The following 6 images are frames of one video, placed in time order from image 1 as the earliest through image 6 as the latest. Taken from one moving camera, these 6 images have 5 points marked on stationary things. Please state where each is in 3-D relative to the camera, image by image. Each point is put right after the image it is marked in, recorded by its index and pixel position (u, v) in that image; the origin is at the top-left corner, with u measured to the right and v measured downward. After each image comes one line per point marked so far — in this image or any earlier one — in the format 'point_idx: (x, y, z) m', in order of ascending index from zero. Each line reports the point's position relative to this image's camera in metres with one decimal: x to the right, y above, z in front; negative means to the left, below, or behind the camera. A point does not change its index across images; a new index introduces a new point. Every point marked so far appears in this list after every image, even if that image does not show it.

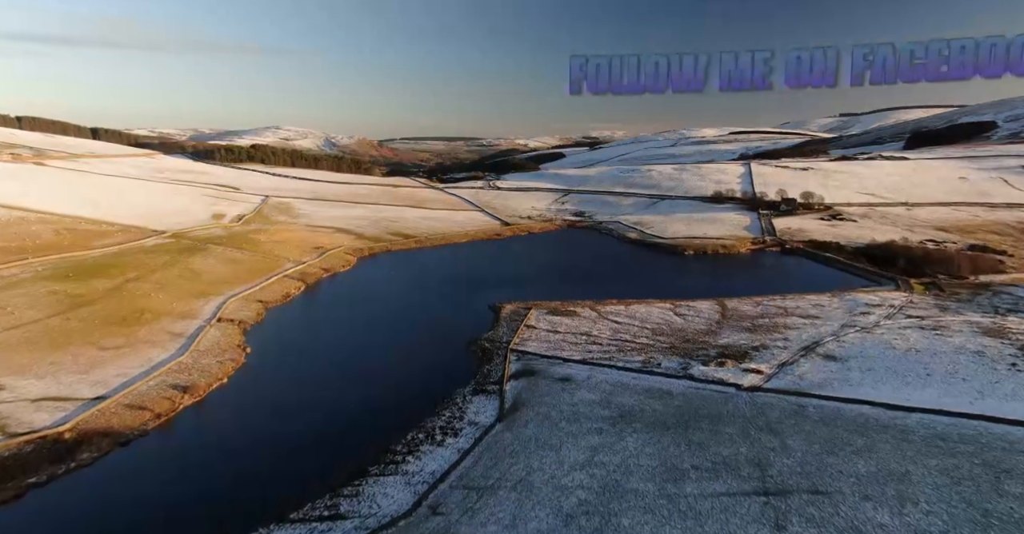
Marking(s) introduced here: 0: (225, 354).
0: (-8.7, -2.6, +15.5) m
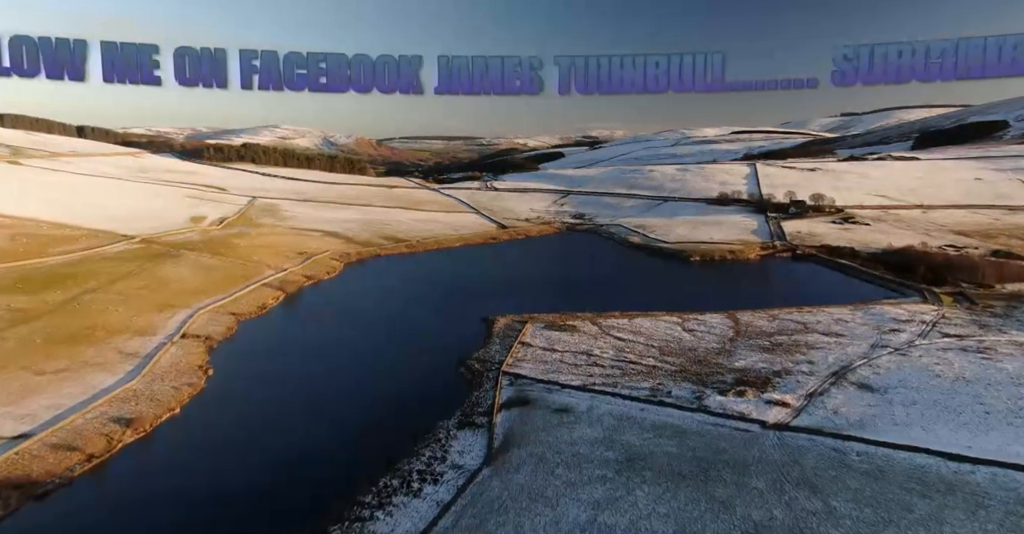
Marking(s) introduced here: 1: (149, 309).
0: (-8.9, -3.0, +13.8) m
1: (-12.7, -1.5, +18.0) m
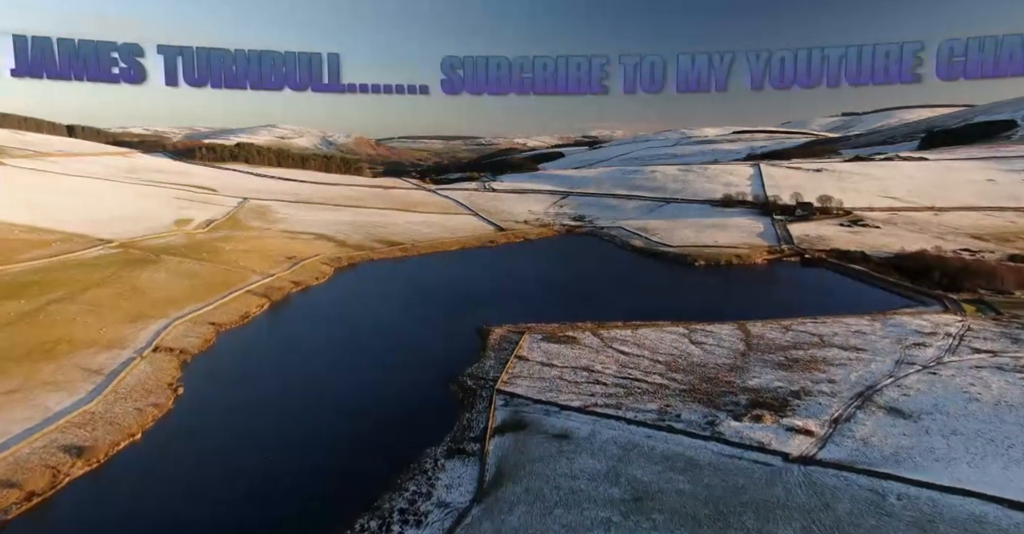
0: (-9.0, -3.3, +12.7) m
1: (-12.9, -1.7, +16.9) m
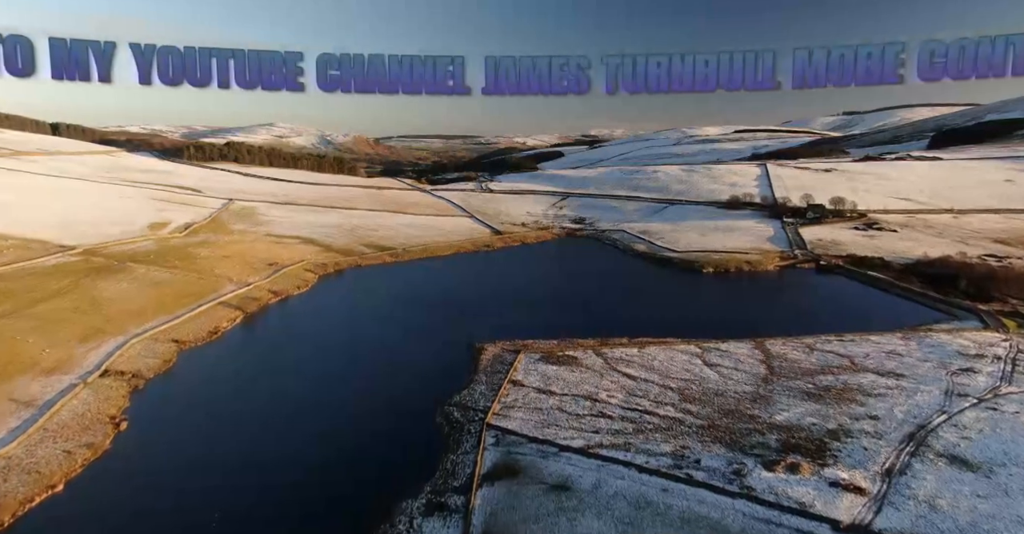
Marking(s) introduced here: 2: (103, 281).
0: (-9.2, -3.6, +11.0) m
1: (-13.1, -2.1, +15.2) m
2: (-15.4, -0.5, +19.3) m
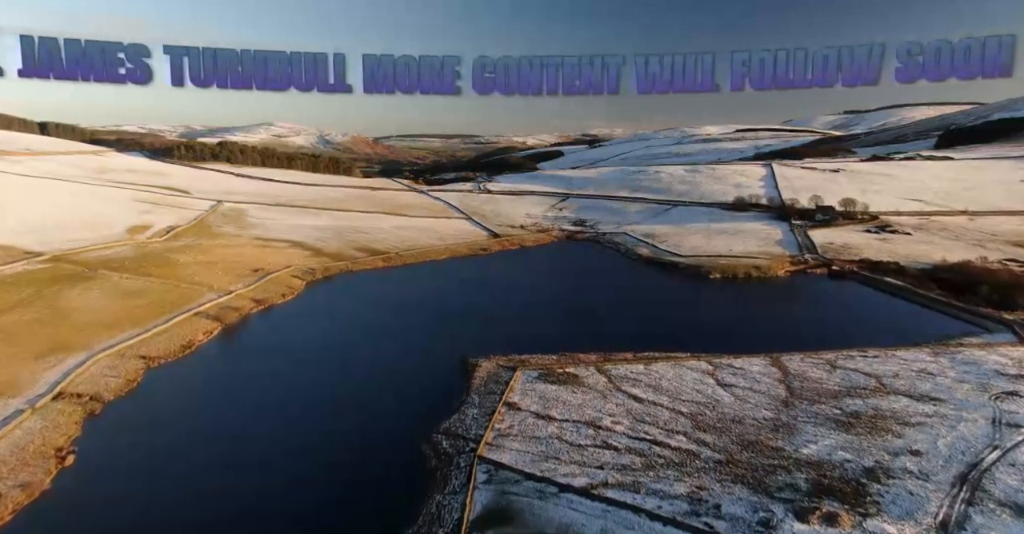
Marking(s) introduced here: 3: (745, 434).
0: (-9.3, -3.9, +9.7) m
1: (-13.2, -2.4, +13.9) m
2: (-15.5, -0.8, +18.1) m
3: (+5.0, -3.5, +10.9) m
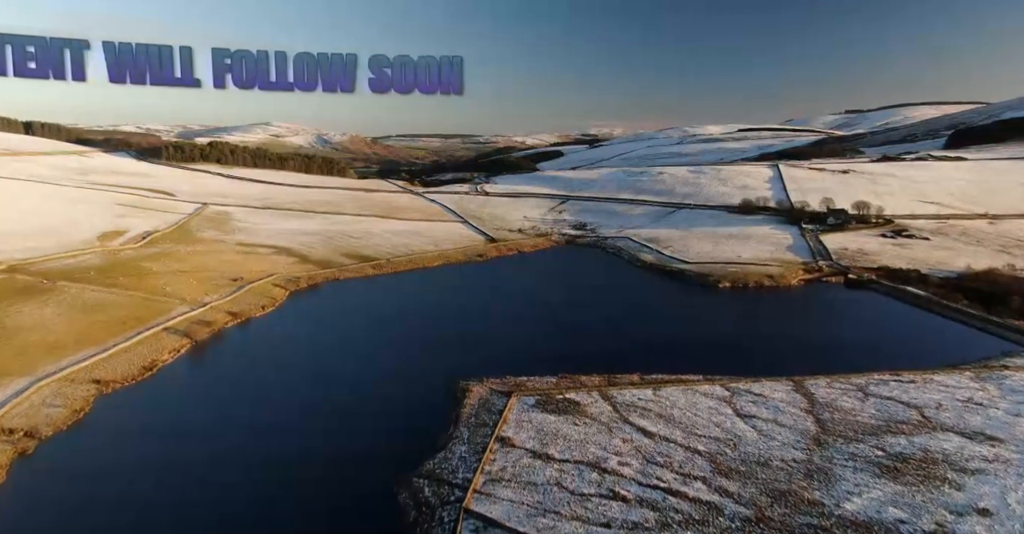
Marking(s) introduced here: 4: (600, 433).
0: (-9.5, -4.3, +8.2) m
1: (-13.3, -2.8, +12.3) m
2: (-15.6, -1.2, +16.5) m
3: (+4.8, -3.9, +9.4) m
4: (+2.0, -3.7, +11.5) m
